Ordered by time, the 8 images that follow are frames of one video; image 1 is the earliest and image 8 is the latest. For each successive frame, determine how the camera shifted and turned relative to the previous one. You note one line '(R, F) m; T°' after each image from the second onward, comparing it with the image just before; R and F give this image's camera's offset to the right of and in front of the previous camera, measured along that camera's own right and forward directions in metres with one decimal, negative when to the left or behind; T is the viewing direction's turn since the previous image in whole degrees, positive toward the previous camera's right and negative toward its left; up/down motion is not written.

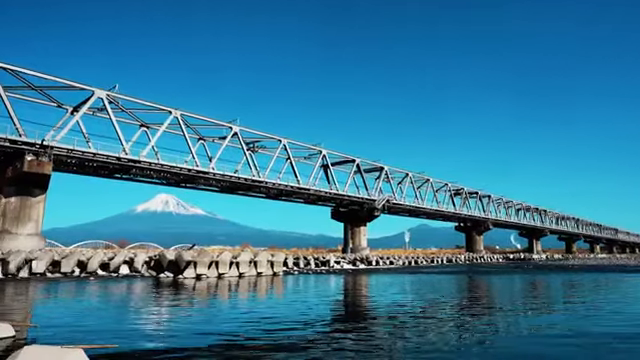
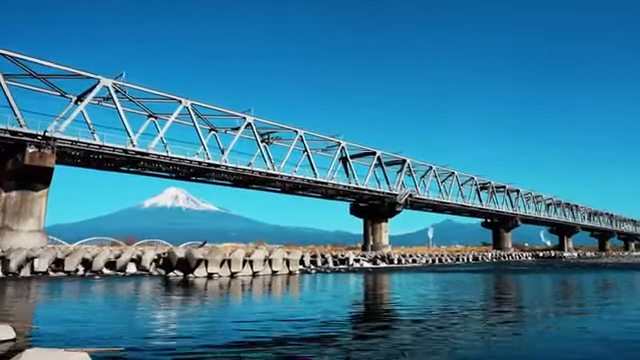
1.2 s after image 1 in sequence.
(0.0, +2.5) m; -2°
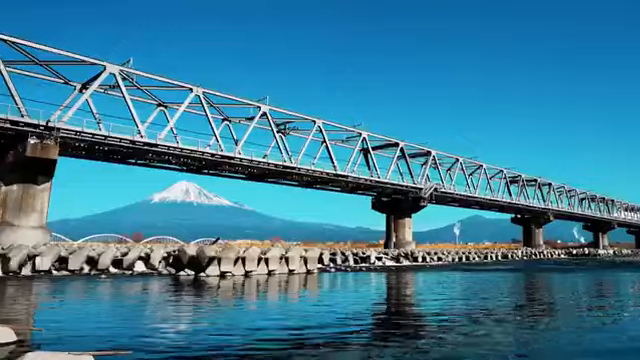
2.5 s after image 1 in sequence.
(0.0, +2.5) m; -2°
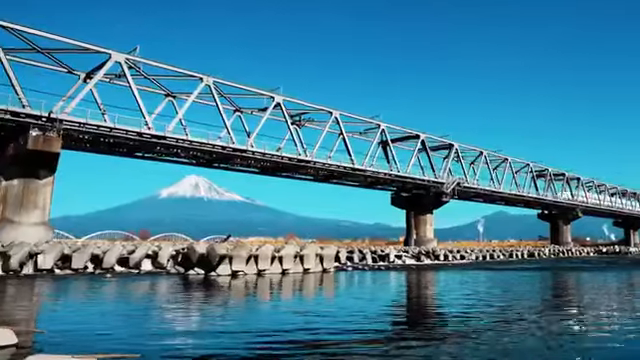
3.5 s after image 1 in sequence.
(0.0, +2.0) m; -2°
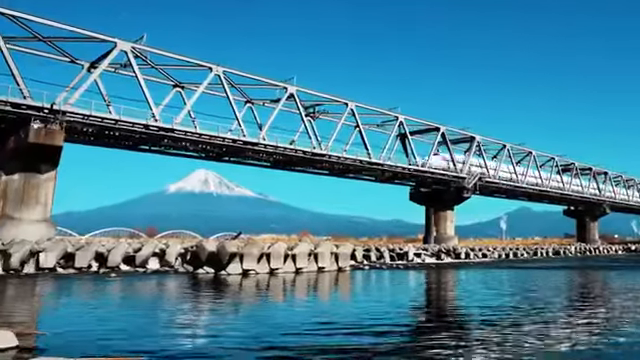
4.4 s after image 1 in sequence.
(0.0, +1.7) m; -1°
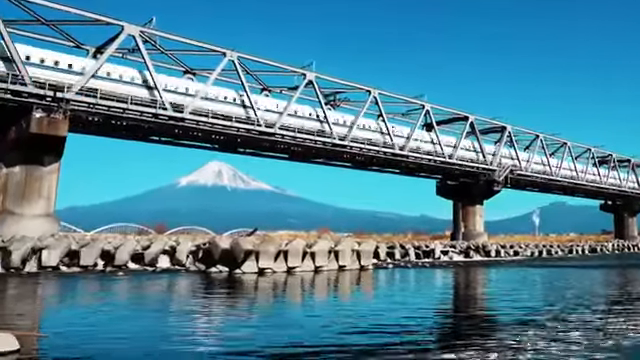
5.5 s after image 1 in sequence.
(-0.1, +2.2) m; -2°
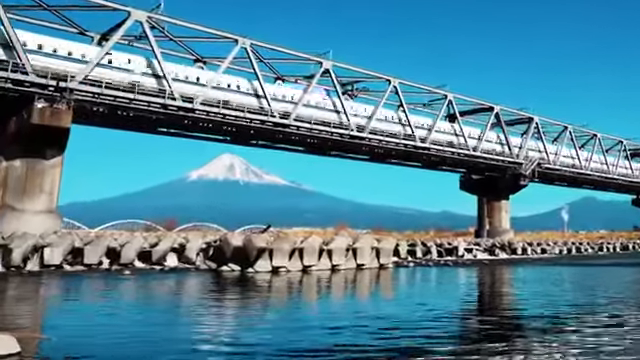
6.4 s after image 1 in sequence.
(-0.1, +1.7) m; -1°
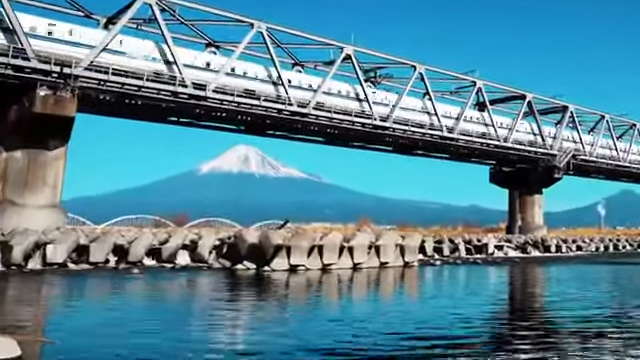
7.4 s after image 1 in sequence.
(-0.2, +1.9) m; -2°
